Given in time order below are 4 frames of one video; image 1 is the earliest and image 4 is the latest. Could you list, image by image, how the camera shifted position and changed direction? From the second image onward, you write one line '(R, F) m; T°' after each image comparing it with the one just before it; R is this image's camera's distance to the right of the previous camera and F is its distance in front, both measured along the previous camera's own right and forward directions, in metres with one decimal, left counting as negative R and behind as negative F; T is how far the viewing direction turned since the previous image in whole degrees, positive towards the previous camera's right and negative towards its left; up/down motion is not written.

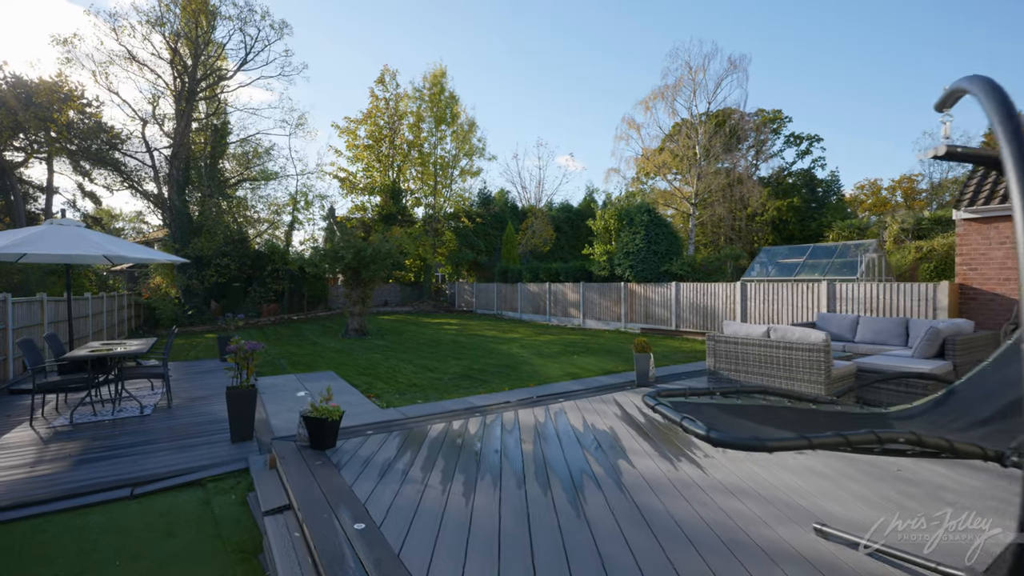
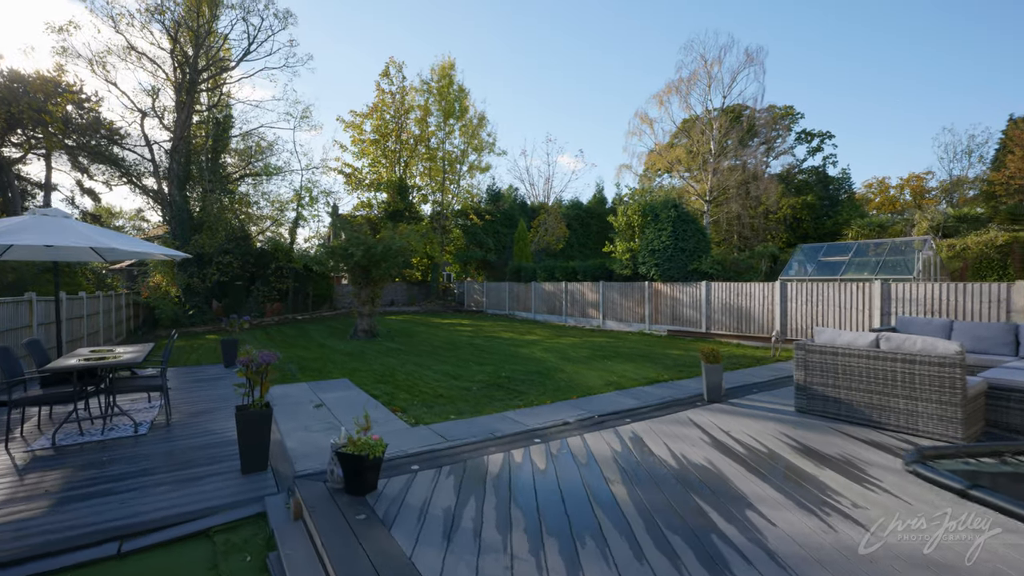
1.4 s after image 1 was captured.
(-0.6, +0.8) m; 0°
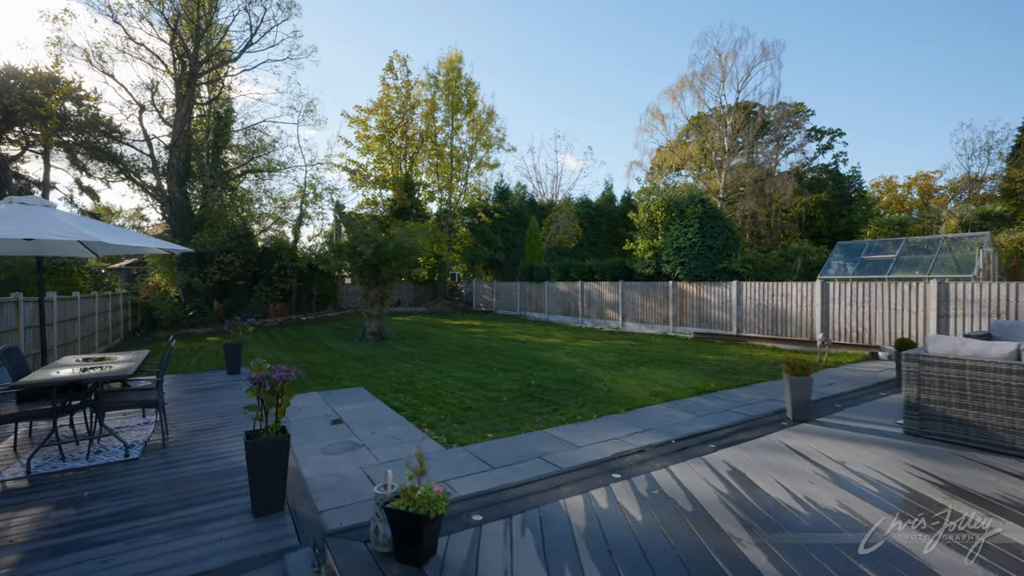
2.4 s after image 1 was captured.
(-0.5, +0.7) m; 0°
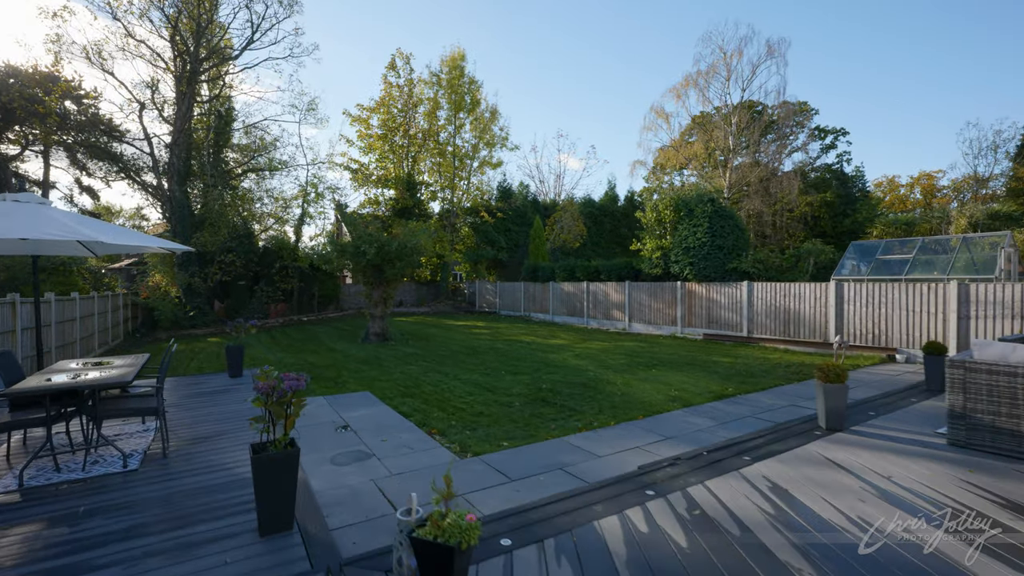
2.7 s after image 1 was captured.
(-0.2, +0.2) m; 0°
